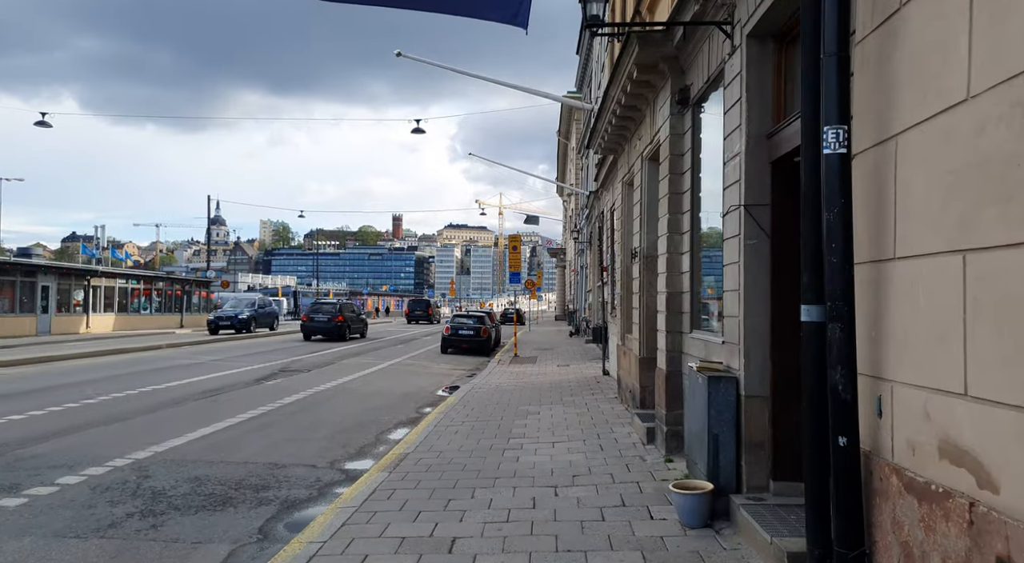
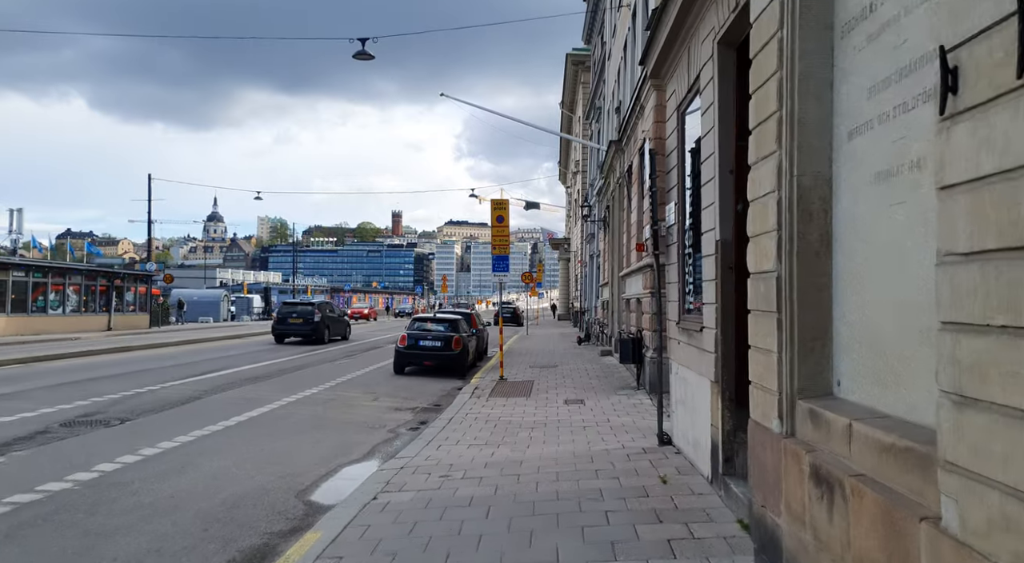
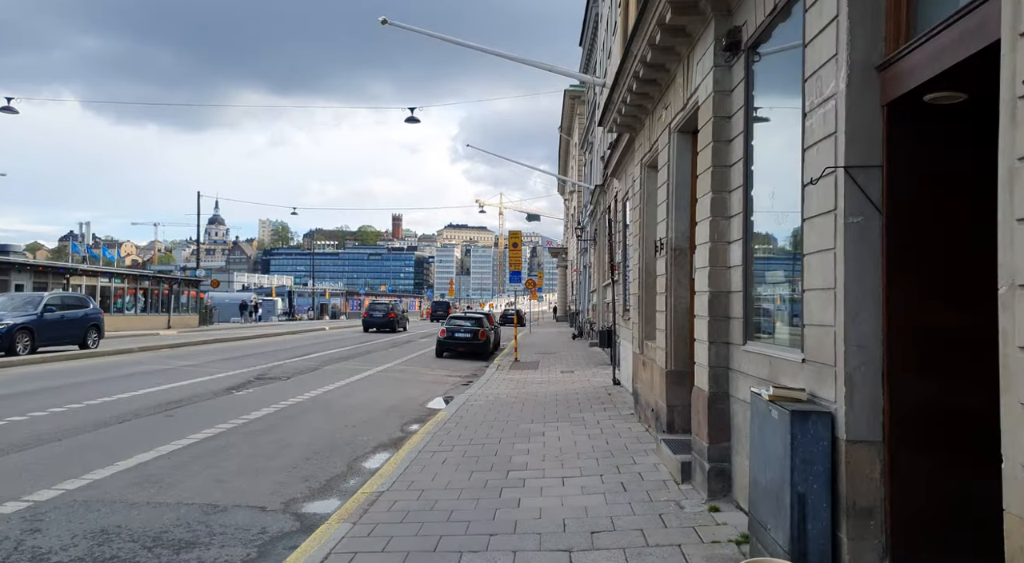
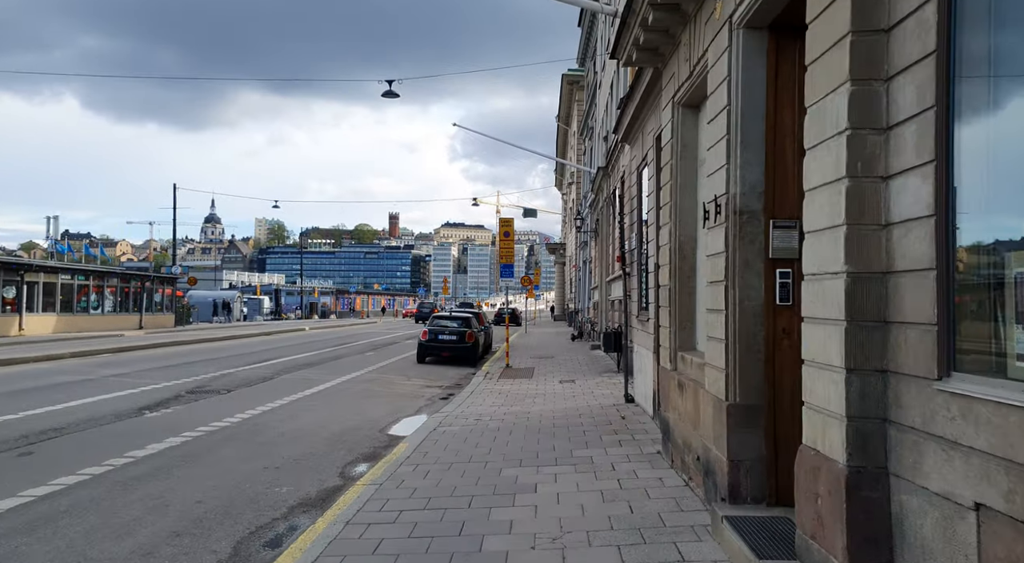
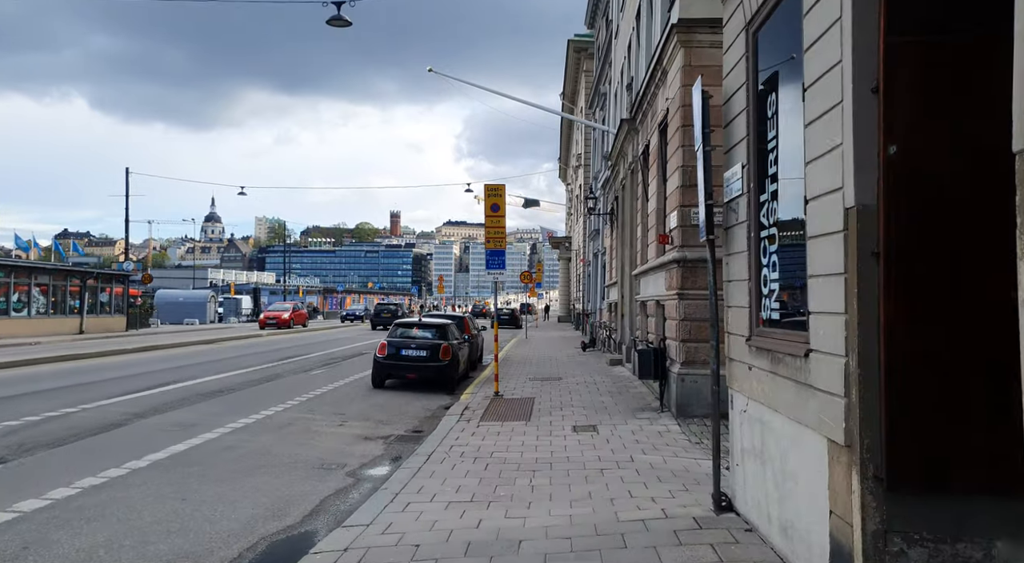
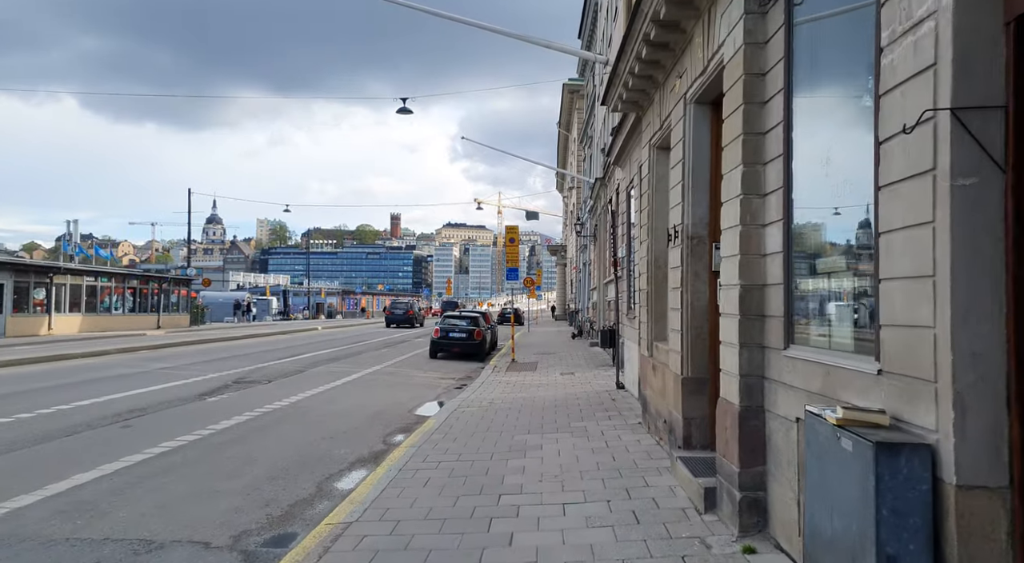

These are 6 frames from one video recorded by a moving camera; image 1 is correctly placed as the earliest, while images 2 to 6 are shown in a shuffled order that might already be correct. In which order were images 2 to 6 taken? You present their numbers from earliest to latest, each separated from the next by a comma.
3, 6, 4, 2, 5
